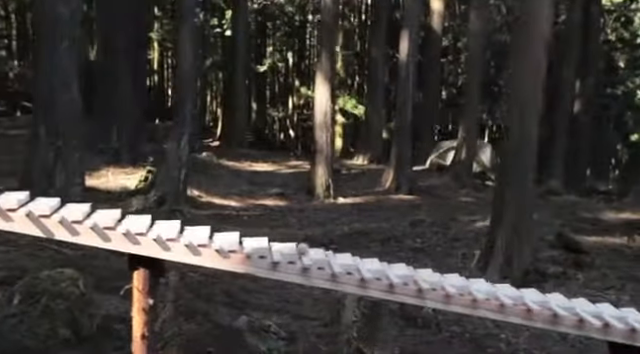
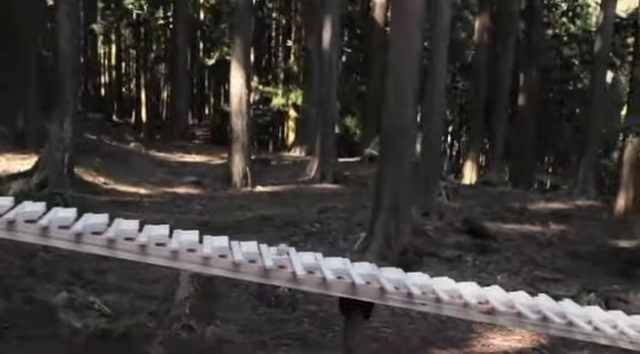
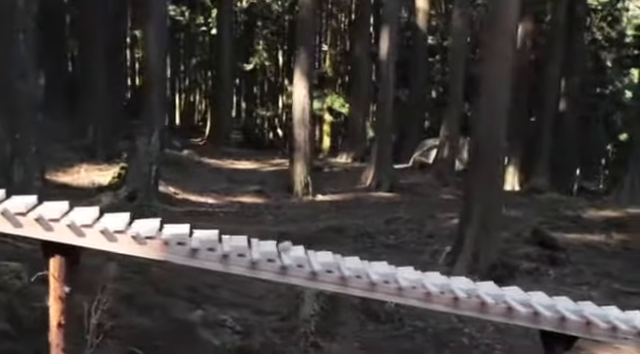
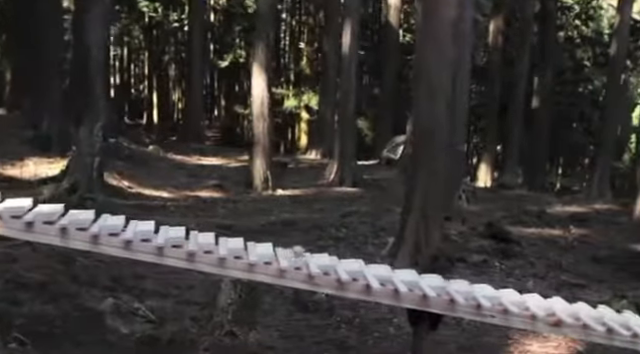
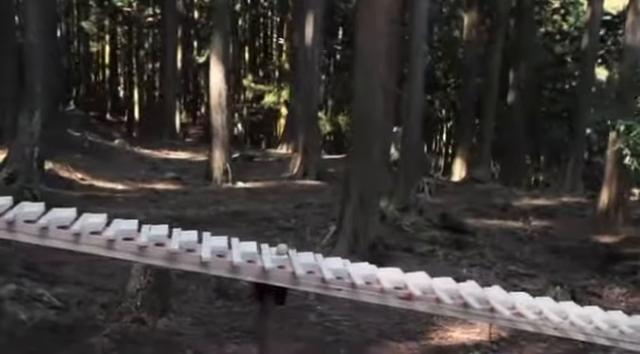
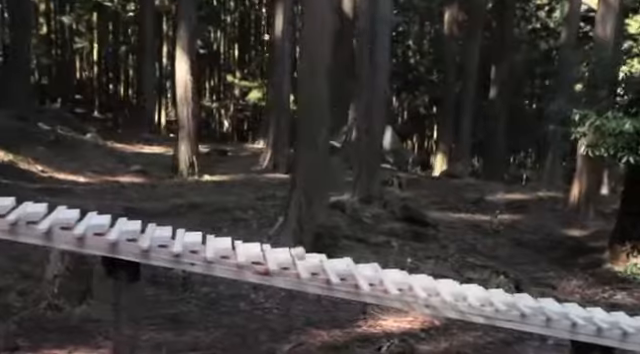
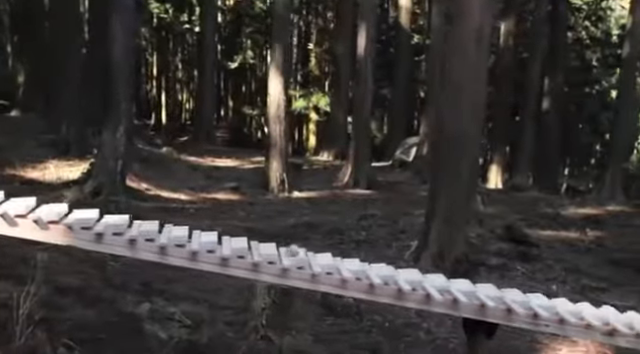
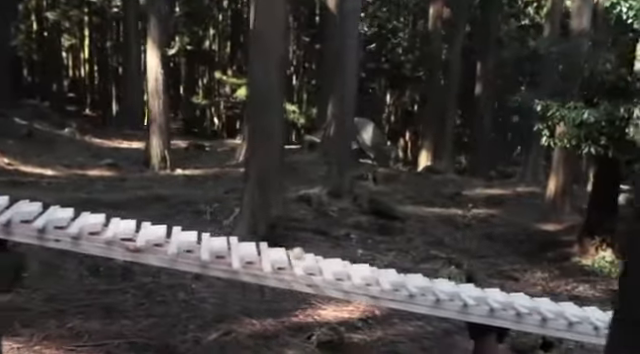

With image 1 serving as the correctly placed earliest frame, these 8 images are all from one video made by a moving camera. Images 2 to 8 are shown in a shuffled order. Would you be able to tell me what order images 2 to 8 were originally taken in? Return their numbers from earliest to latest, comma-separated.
3, 7, 4, 2, 5, 6, 8
